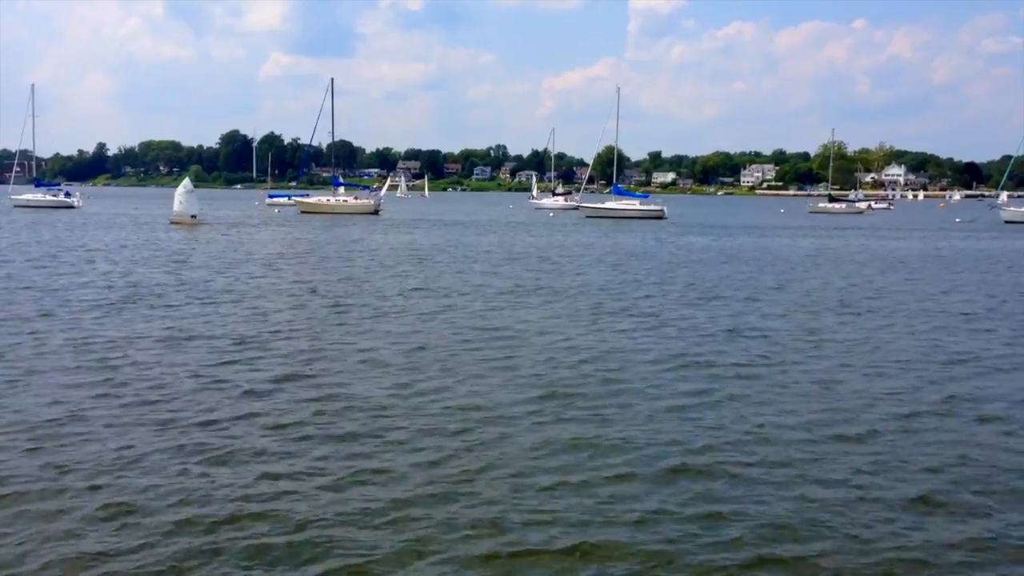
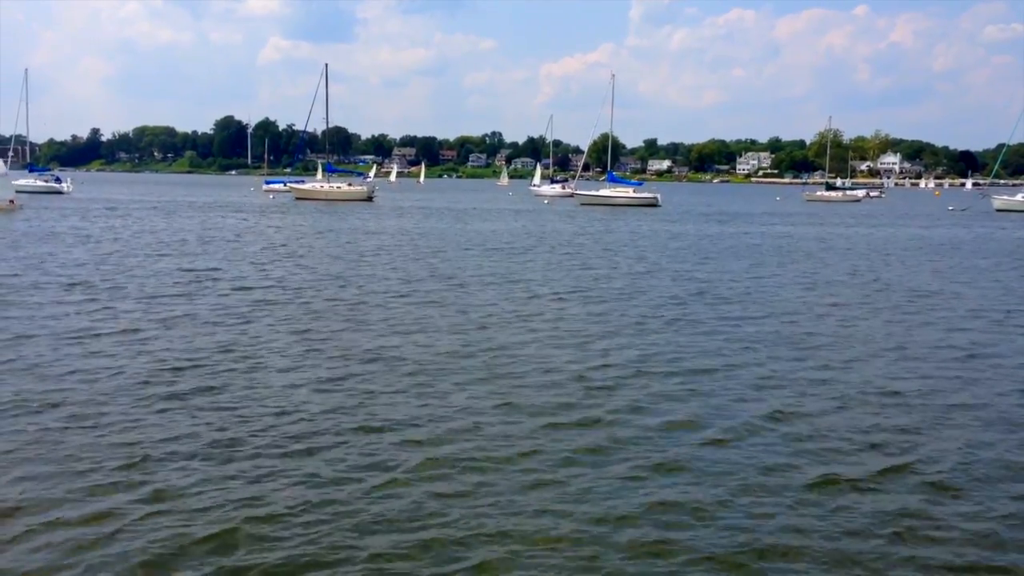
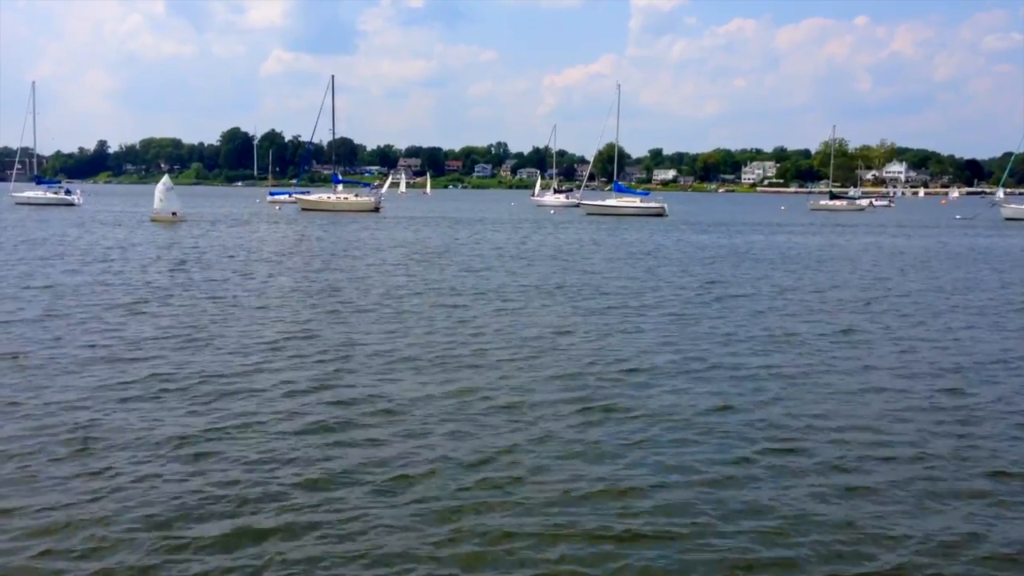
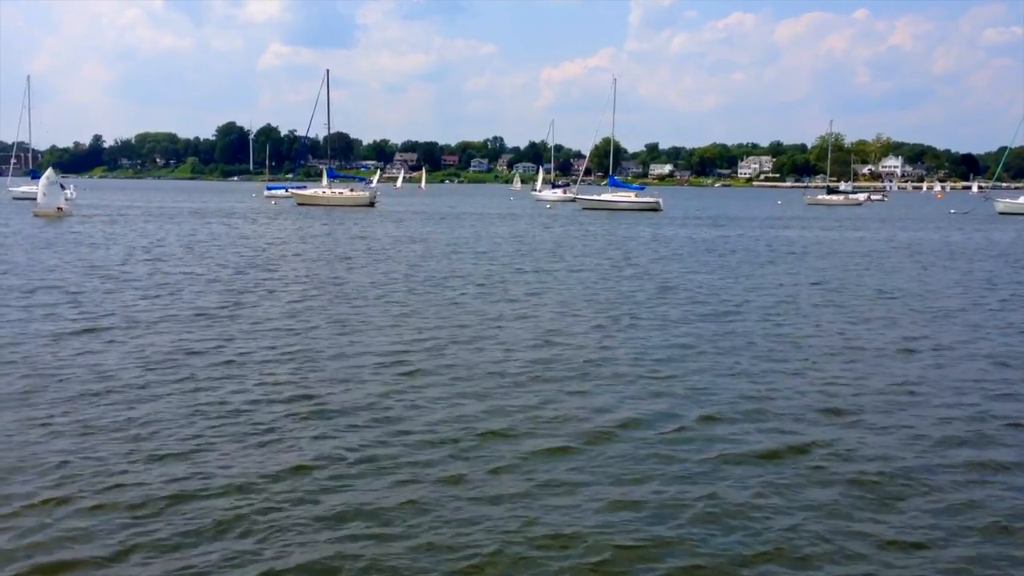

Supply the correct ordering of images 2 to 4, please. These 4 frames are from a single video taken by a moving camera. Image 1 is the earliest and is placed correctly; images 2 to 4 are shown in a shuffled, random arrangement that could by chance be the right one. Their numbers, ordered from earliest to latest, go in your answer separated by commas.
3, 4, 2
